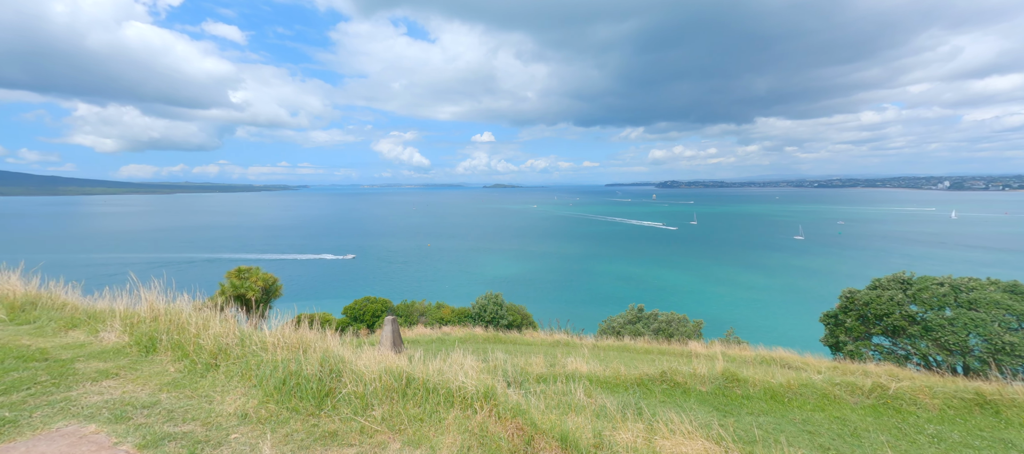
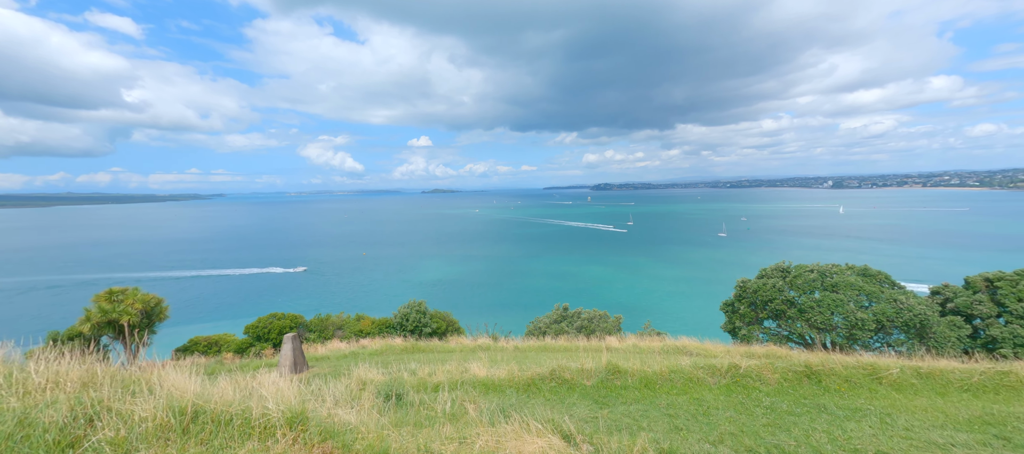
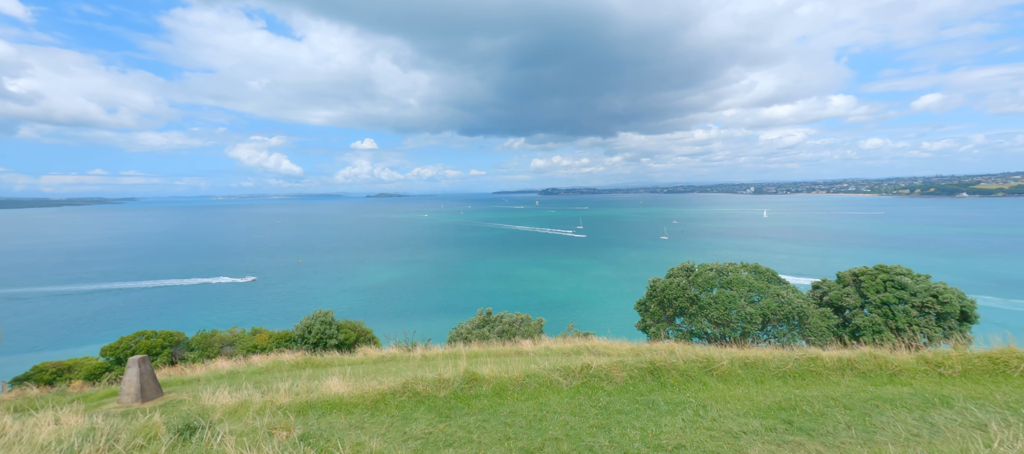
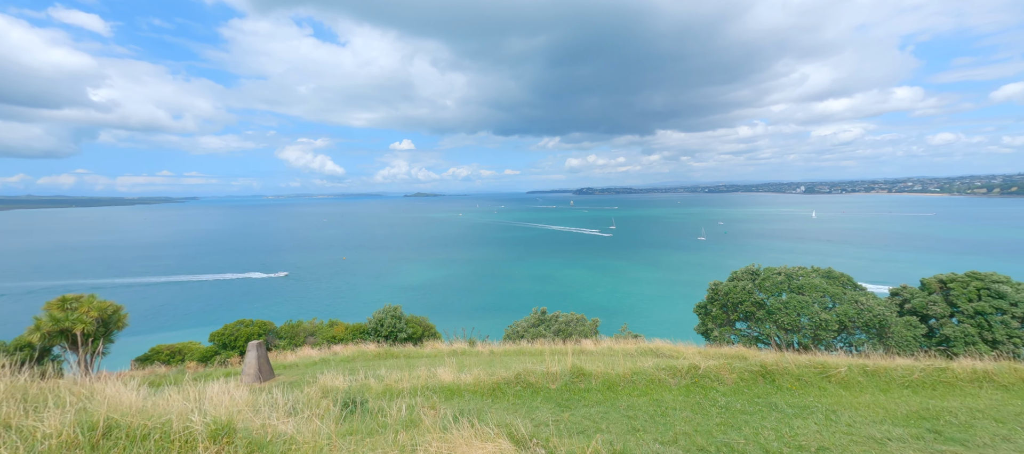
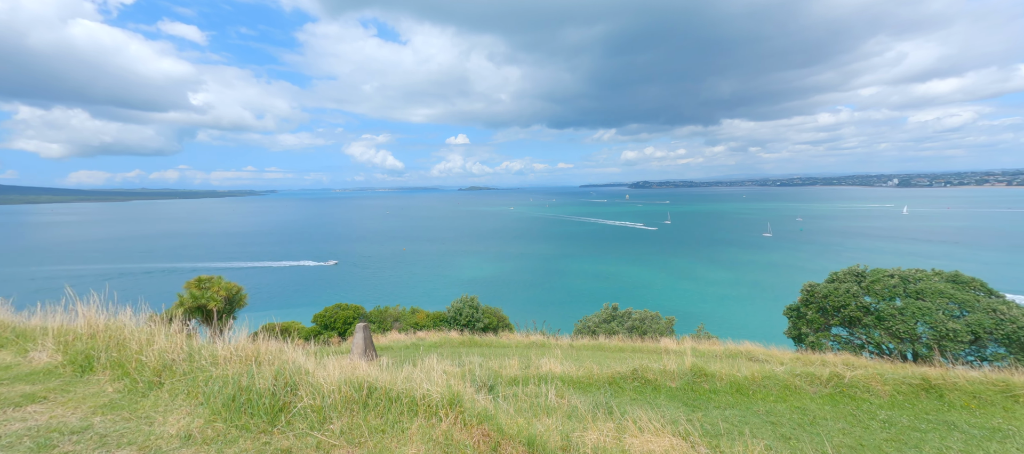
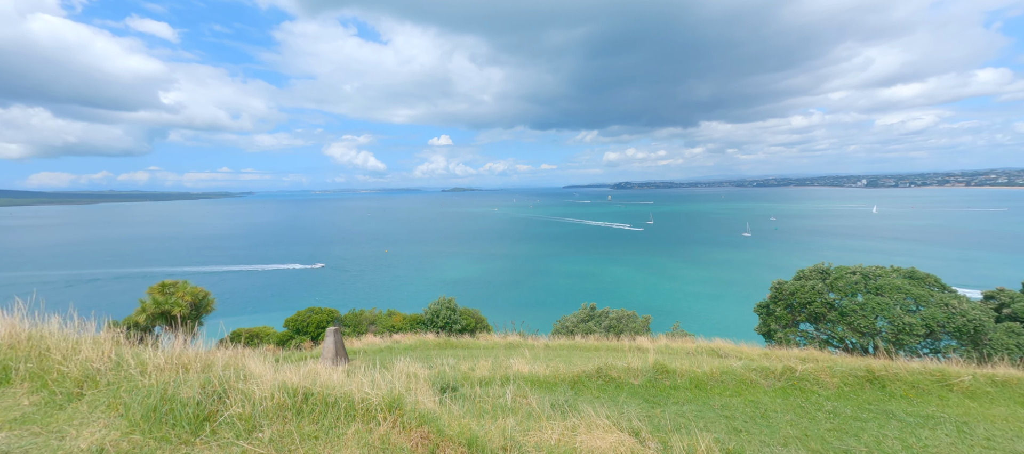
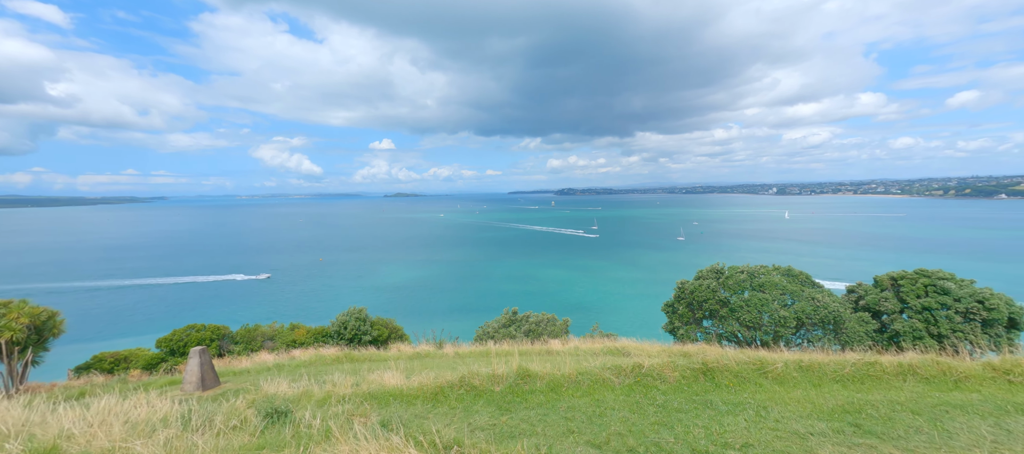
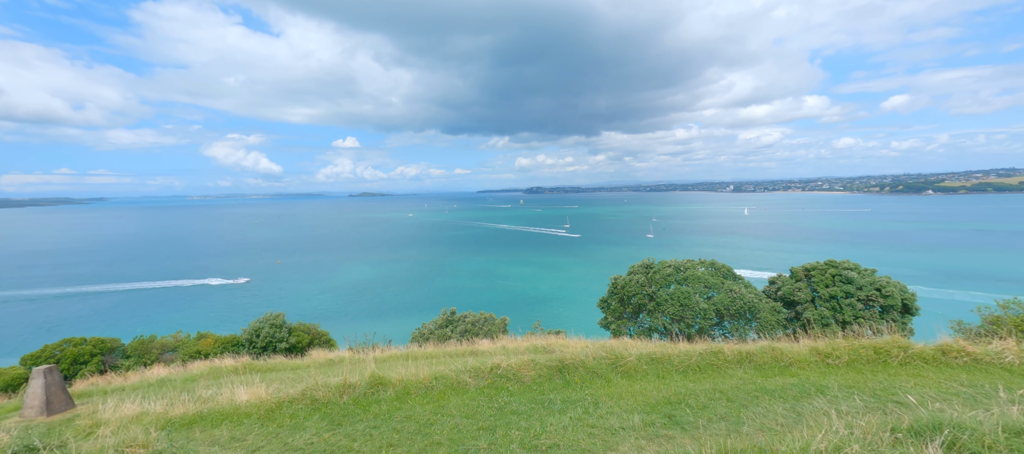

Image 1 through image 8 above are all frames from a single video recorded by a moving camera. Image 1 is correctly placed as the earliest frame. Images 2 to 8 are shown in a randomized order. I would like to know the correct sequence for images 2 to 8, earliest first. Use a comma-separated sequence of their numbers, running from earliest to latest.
5, 6, 2, 4, 7, 3, 8
